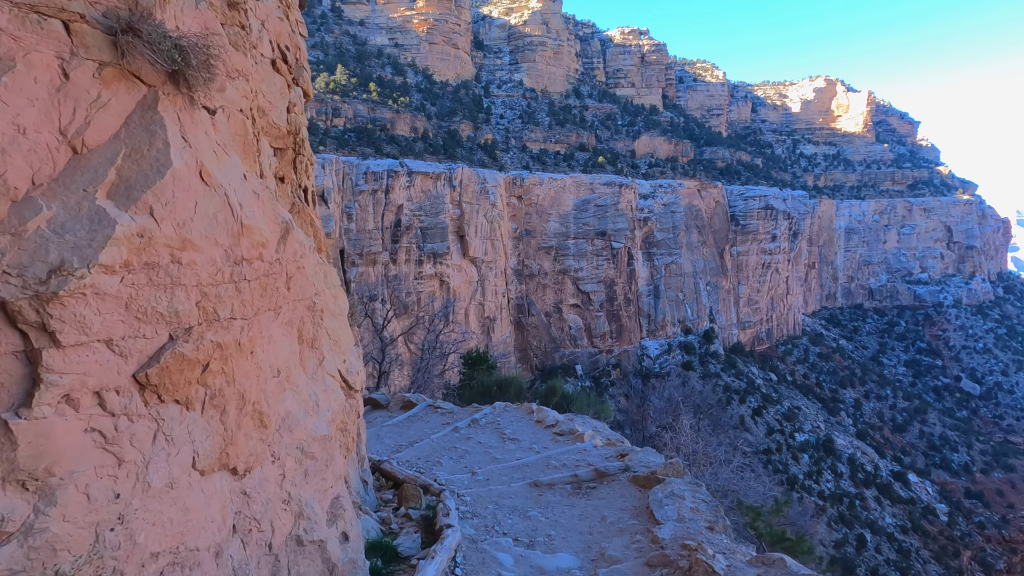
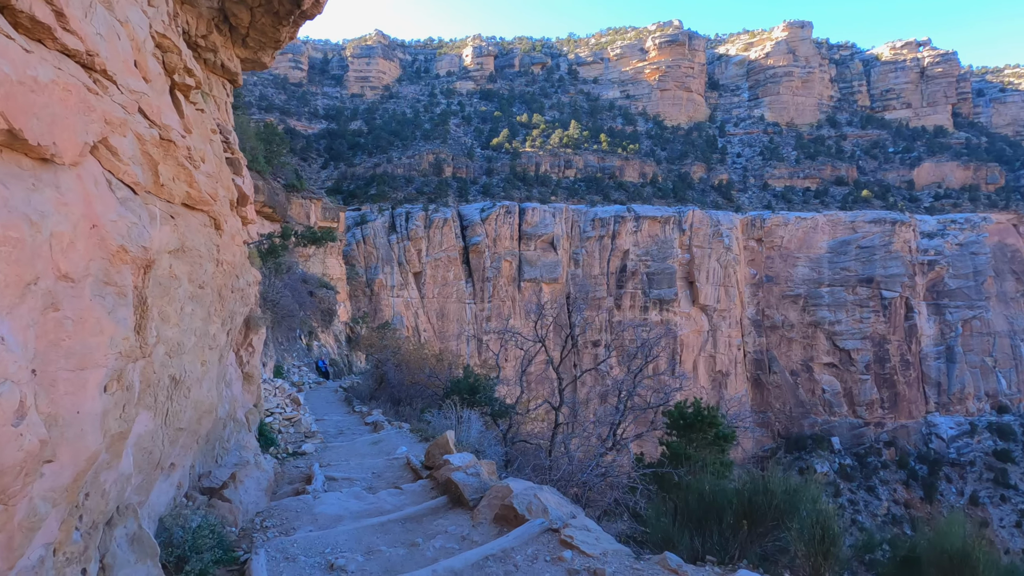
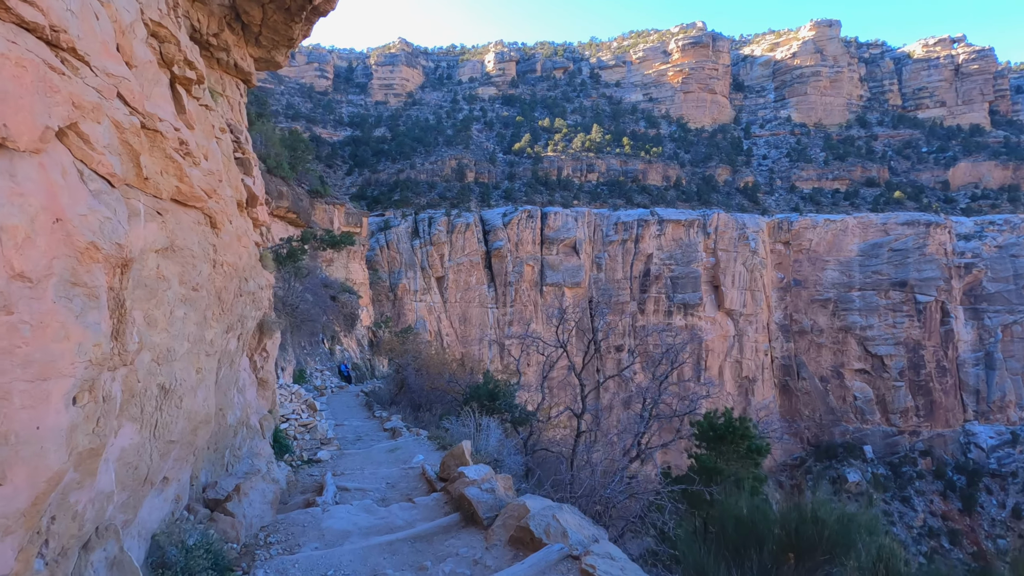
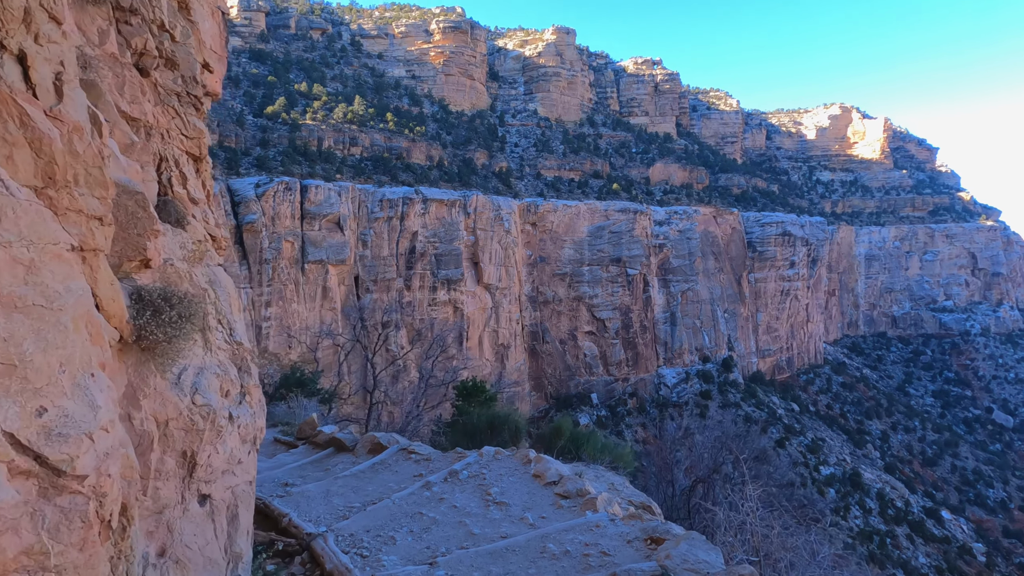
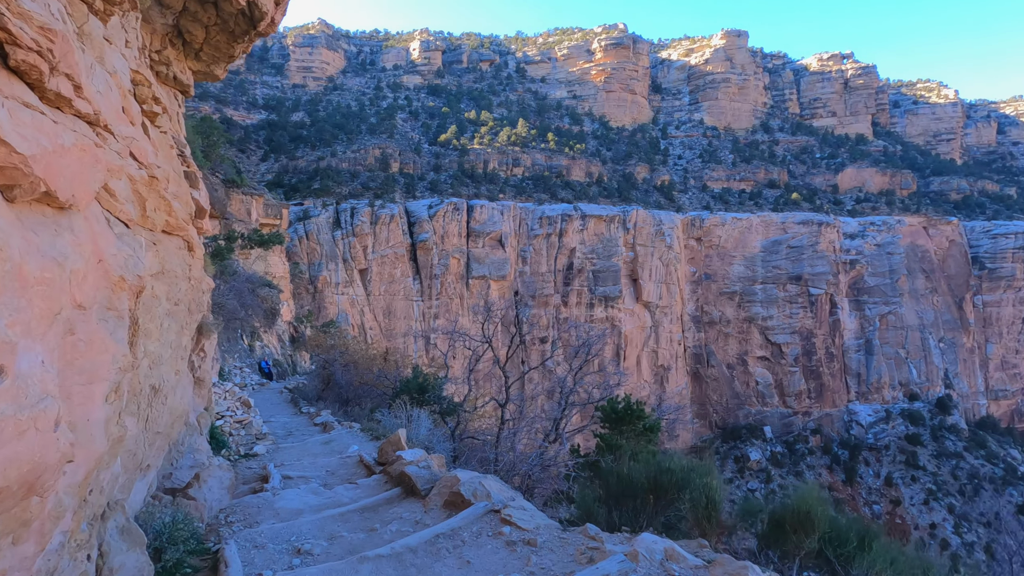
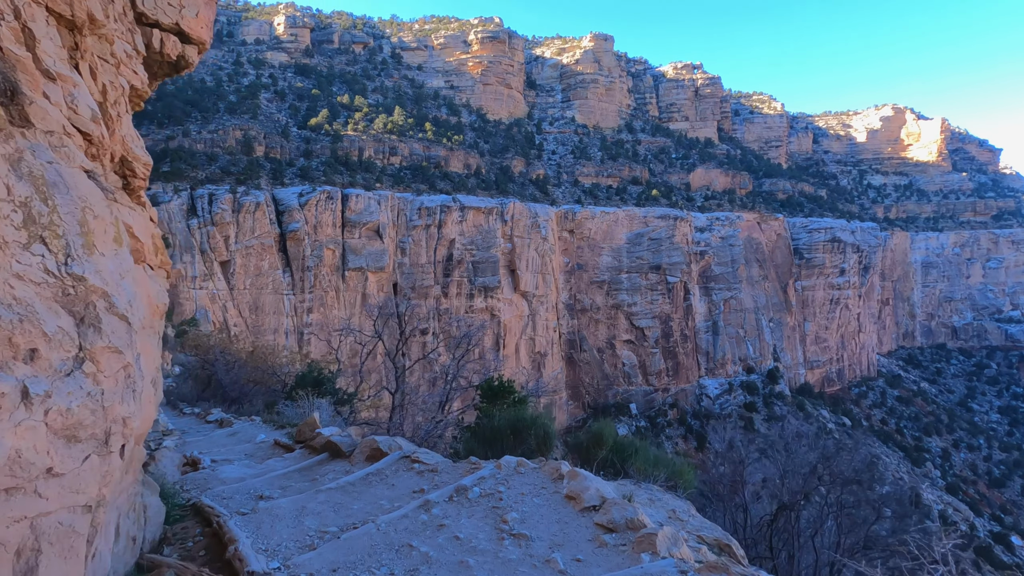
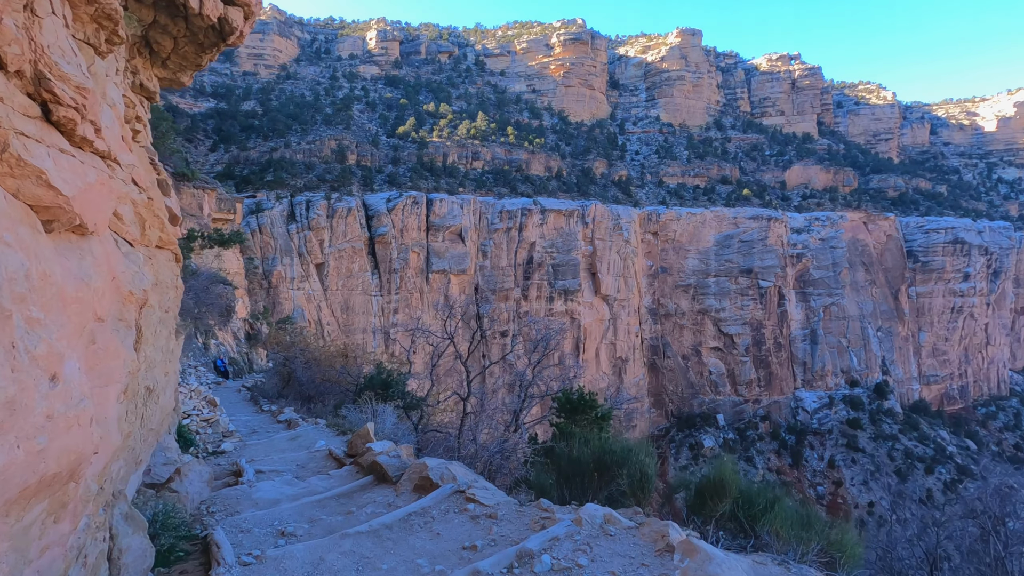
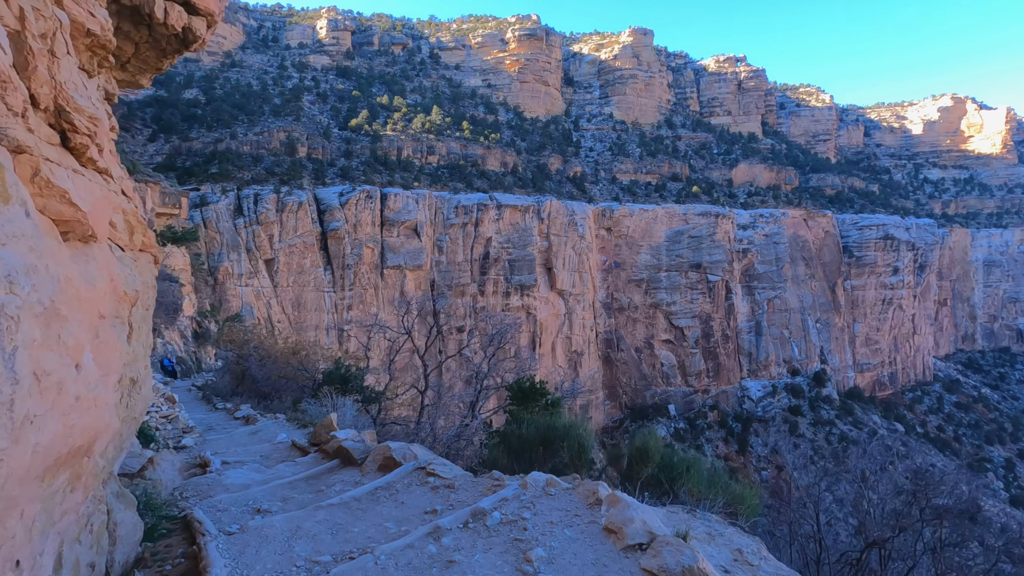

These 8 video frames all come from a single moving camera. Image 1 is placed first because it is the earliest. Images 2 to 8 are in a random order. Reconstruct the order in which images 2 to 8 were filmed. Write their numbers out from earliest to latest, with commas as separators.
4, 6, 8, 7, 5, 2, 3
